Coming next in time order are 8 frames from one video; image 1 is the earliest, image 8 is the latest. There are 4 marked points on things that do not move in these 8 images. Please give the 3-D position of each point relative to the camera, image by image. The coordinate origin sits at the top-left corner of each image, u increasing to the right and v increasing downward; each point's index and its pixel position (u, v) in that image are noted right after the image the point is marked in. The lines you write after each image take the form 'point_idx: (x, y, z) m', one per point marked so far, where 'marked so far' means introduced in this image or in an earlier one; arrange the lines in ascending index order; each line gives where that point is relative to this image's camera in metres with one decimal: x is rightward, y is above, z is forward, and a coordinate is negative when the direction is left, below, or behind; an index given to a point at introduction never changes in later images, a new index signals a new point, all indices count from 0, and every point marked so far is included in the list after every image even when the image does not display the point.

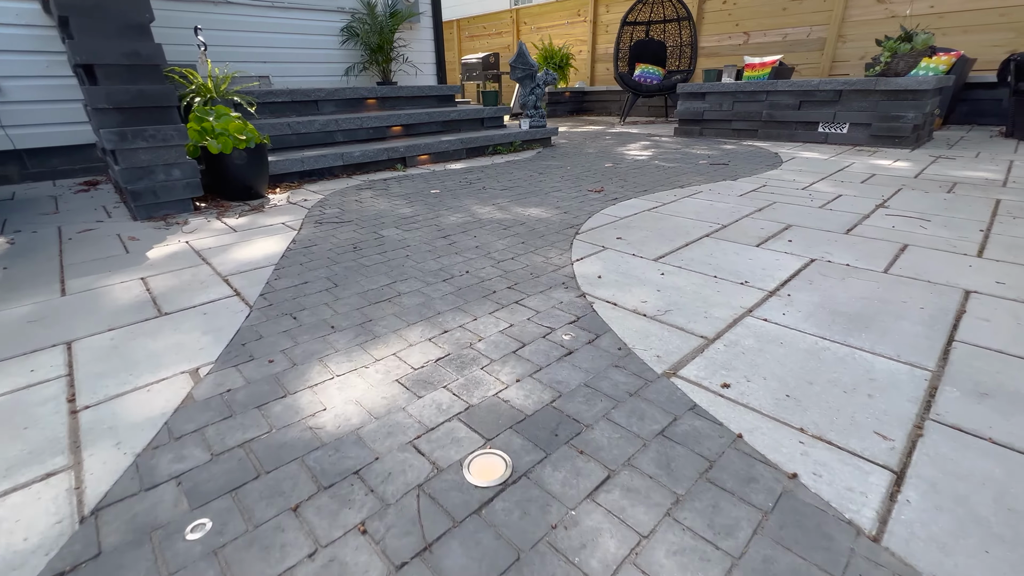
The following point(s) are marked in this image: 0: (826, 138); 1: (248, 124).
0: (+4.1, +2.0, +6.0) m
1: (-2.1, +1.3, +3.6) m
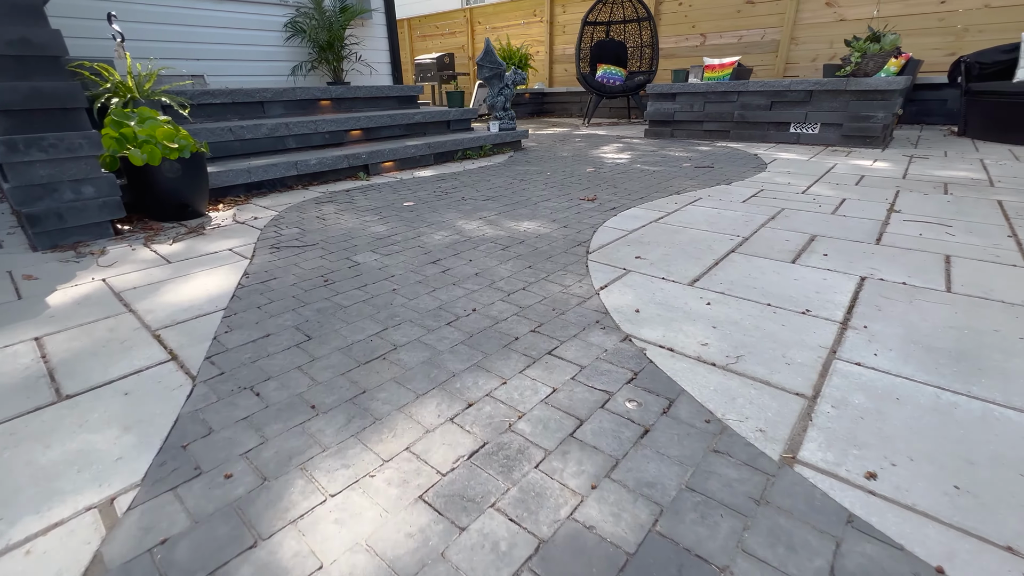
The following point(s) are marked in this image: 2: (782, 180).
0: (+3.8, +2.0, +6.0) m
1: (-2.2, +1.0, +3.0) m
2: (+2.3, +0.9, +4.0) m
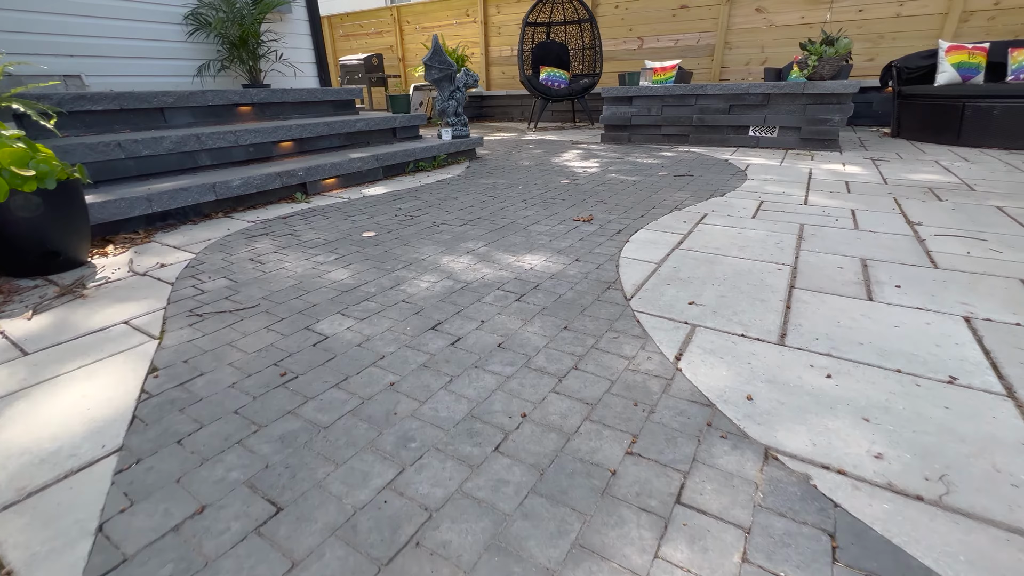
0: (+3.2, +1.9, +5.9) m
1: (-2.2, +0.7, +2.1) m
2: (+2.1, +0.8, +3.7) m
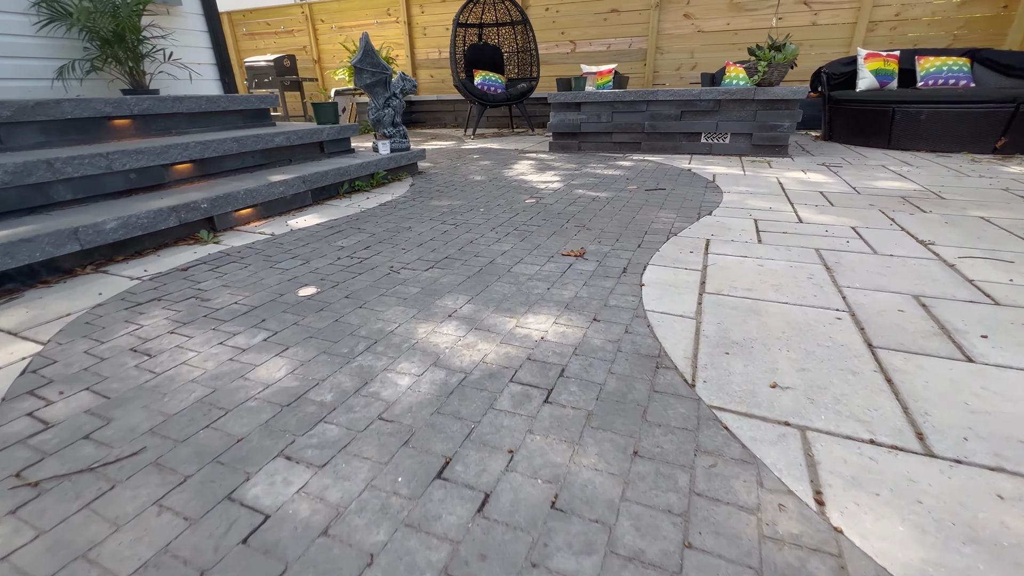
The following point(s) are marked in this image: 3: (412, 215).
0: (+2.5, +1.8, +5.8) m
1: (-2.2, +0.2, +1.2) m
2: (+1.9, +0.6, +3.5) m
3: (-0.8, +0.6, +3.5) m
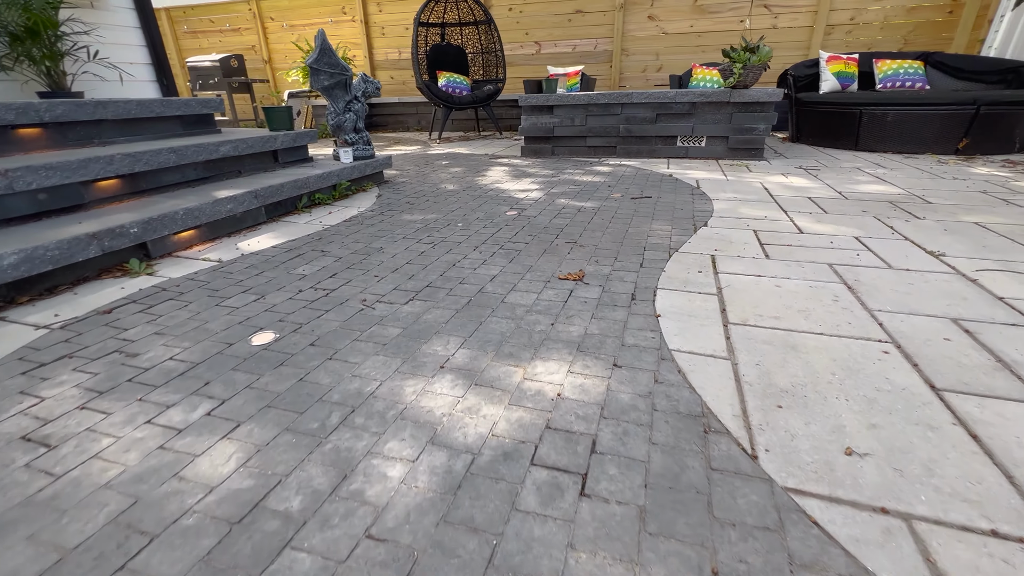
0: (+2.2, +1.7, +5.7) m
1: (-2.1, 0.0, +0.8) m
2: (+1.7, +0.6, +3.3) m
3: (-0.9, +0.4, +3.1) m
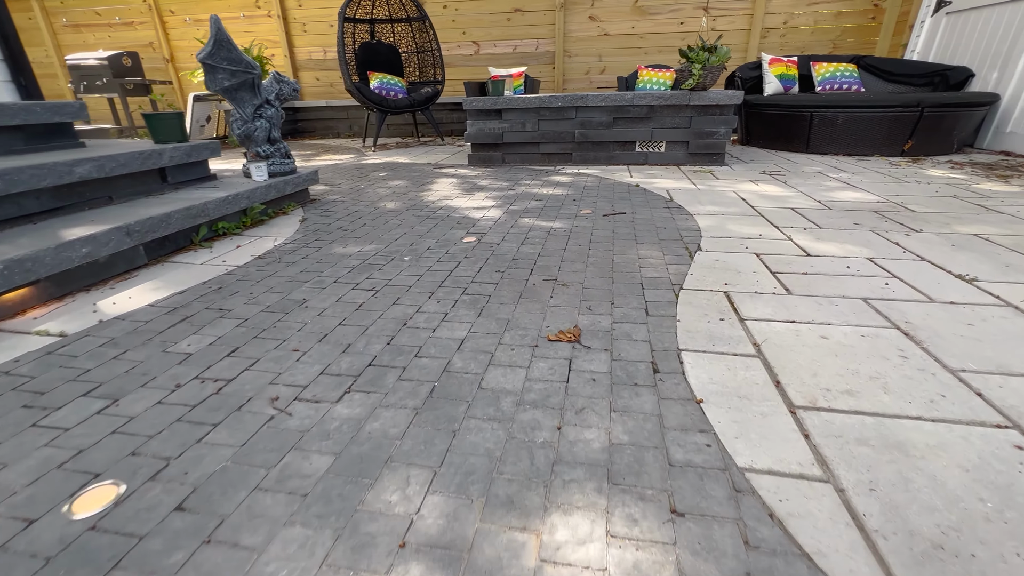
0: (+1.6, +1.5, +5.3) m
1: (-2.0, -0.3, 0.0) m
2: (+1.5, +0.4, +2.9) m
3: (-1.1, +0.1, +2.4) m
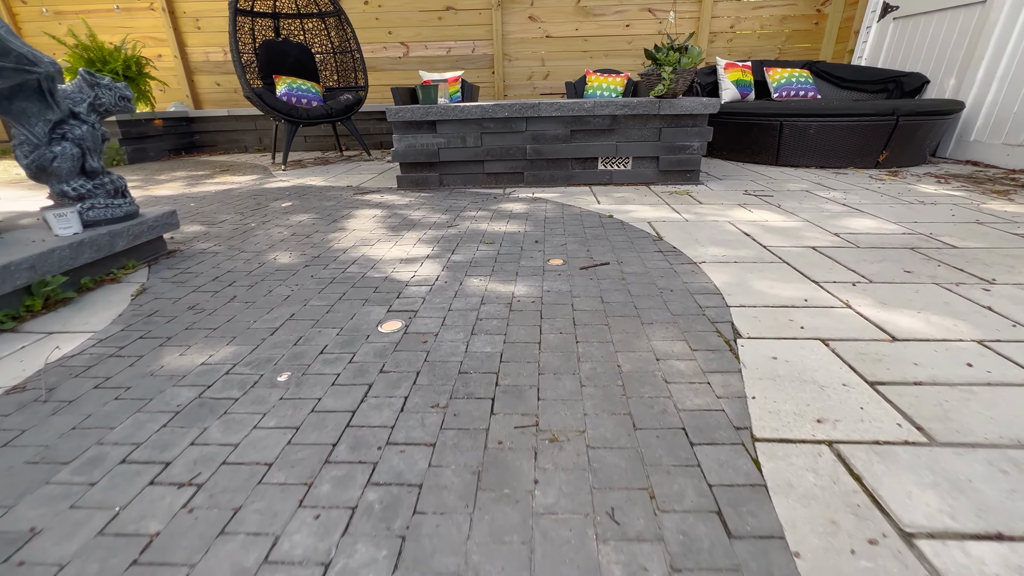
0: (+1.0, +1.1, +4.5) m
1: (-1.9, -0.9, -1.2) m
2: (+1.2, 0.0, +2.1) m
3: (-1.3, -0.4, +1.3) m
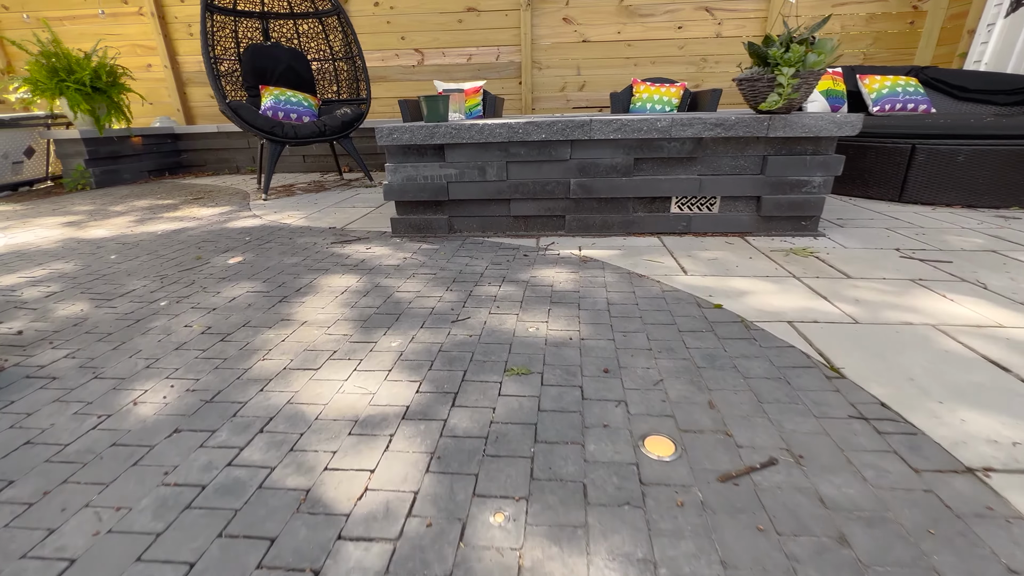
0: (+1.2, +0.4, +3.2) m
1: (-1.9, -1.3, -2.5) m
2: (+1.3, -0.6, +0.8) m
3: (-1.2, -1.0, +0.1) m
